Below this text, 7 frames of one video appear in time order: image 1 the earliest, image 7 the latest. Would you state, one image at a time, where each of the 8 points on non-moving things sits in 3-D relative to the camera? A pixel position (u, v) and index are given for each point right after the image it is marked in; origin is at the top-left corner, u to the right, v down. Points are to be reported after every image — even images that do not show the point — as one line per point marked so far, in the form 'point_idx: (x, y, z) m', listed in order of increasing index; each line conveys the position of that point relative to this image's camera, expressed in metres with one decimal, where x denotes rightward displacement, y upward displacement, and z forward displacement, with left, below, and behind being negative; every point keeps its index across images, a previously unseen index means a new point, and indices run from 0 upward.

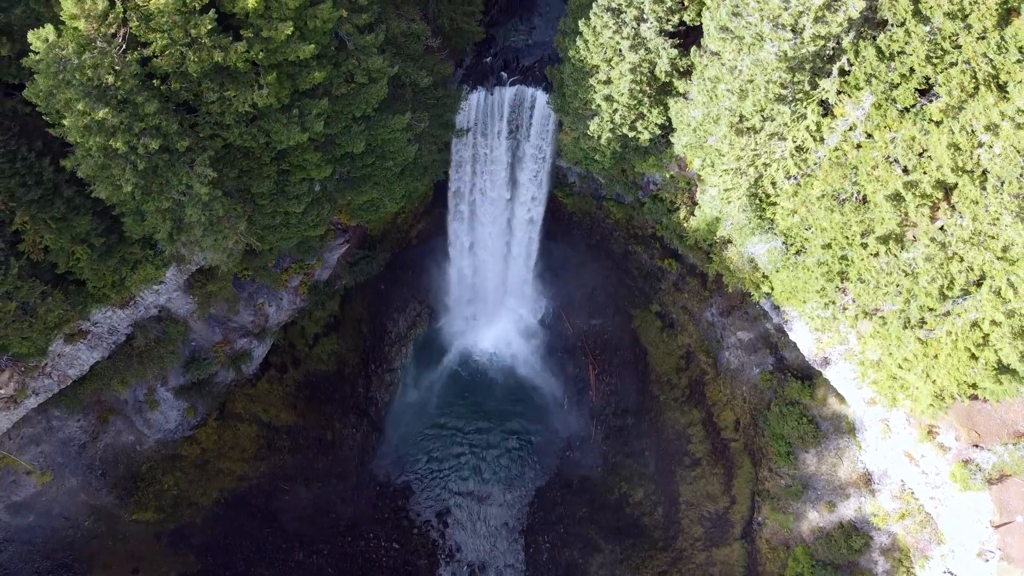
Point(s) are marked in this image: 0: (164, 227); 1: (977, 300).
0: (-10.6, +1.8, +16.3) m
1: (+12.5, -0.5, +14.8) m
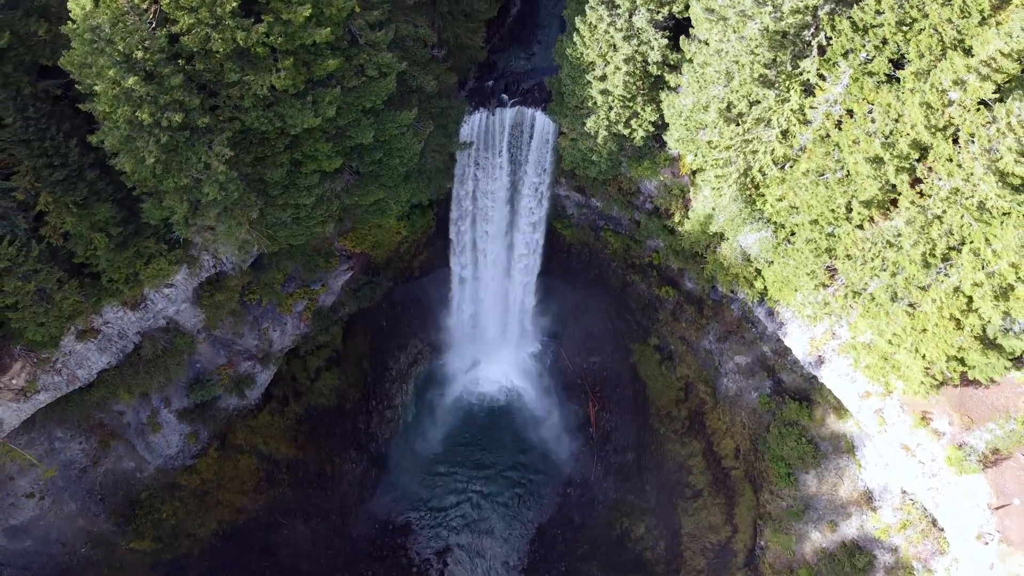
0: (-10.5, +2.5, +17.1) m
1: (+12.6, +0.6, +15.5) m
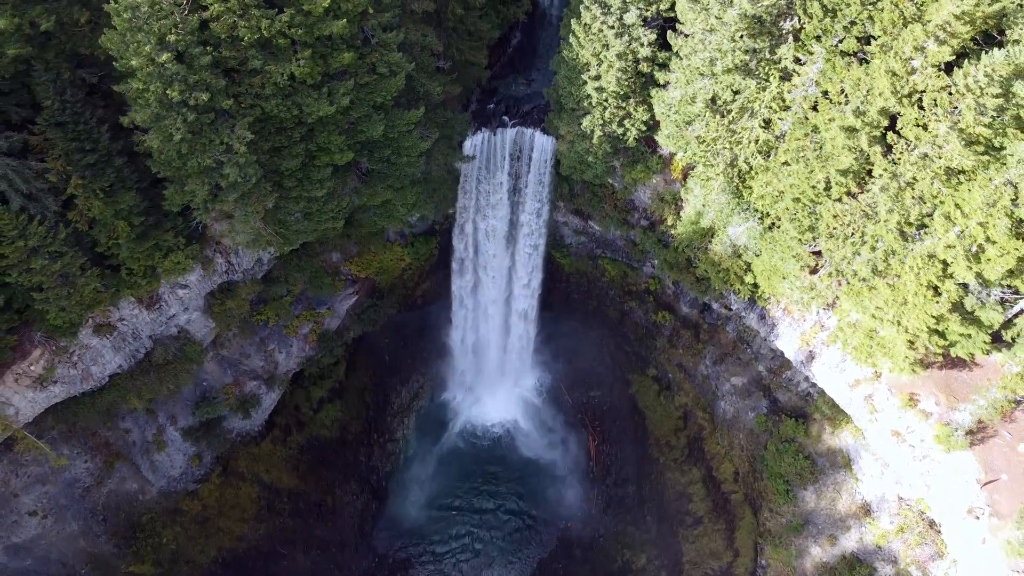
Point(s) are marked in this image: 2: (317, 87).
0: (-10.5, +3.3, +18.2) m
1: (+12.6, +1.7, +16.4) m
2: (-6.9, +7.2, +19.3) m
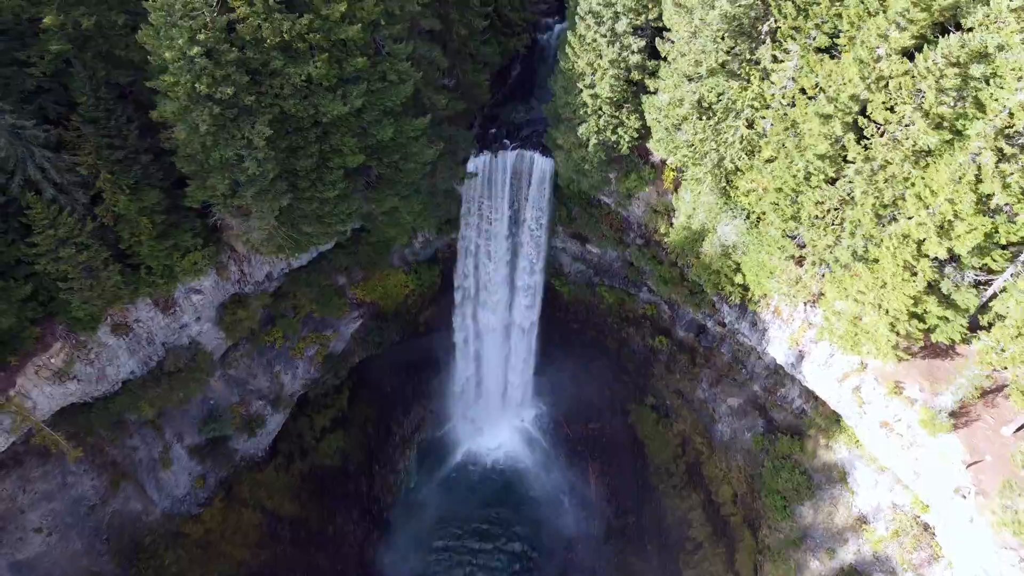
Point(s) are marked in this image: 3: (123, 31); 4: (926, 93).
0: (-10.5, +3.8, +19.4) m
1: (+12.6, +2.5, +17.4) m
2: (-7.0, +7.7, +20.7) m
3: (-13.4, +9.0, +18.4) m
4: (+12.0, +5.8, +15.4) m
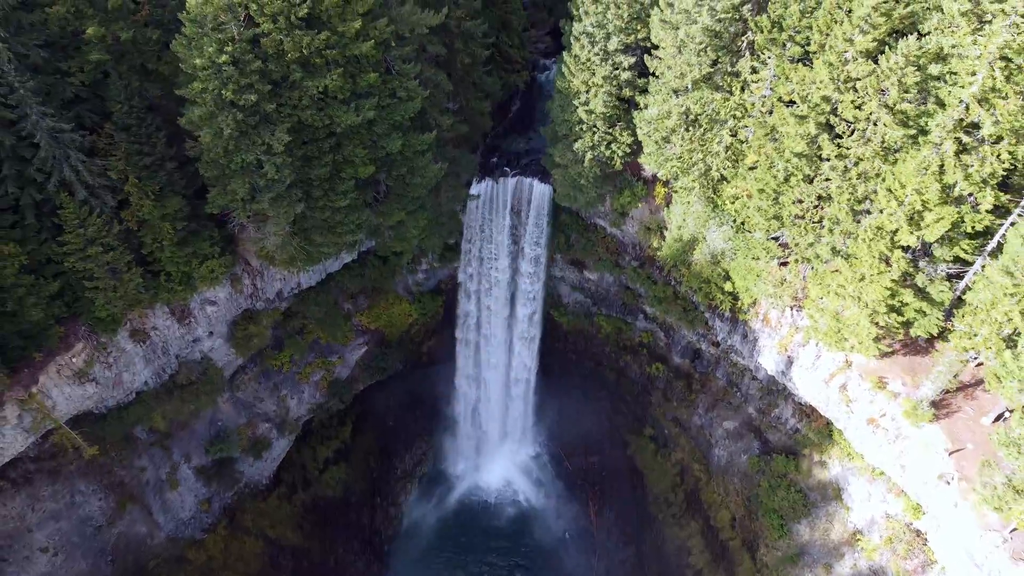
0: (-10.4, +3.9, +20.7) m
1: (+12.7, +2.9, +18.6) m
2: (-6.9, +7.7, +22.3) m
3: (-13.4, +9.1, +20.1) m
4: (+12.0, +6.3, +16.8) m
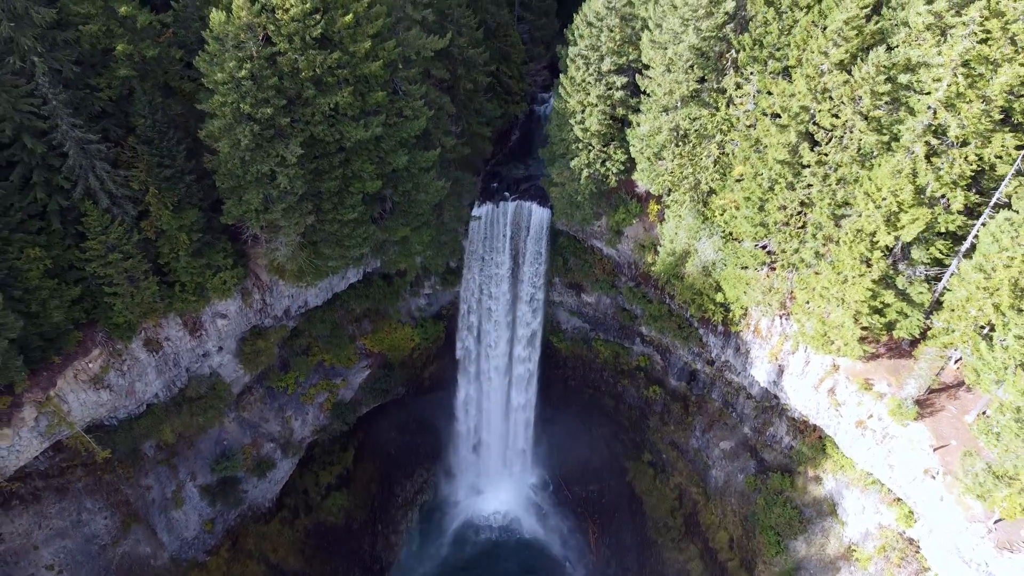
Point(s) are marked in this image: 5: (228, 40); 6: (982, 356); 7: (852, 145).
0: (-10.5, +3.7, +21.8) m
1: (+12.7, +2.9, +19.6) m
2: (-7.0, +7.4, +23.5) m
3: (-13.4, +8.9, +21.4) m
4: (+12.0, +6.4, +18.0) m
5: (-10.3, +8.8, +19.2) m
6: (+16.0, -2.3, +18.1) m
7: (+12.1, +5.0, +18.9) m
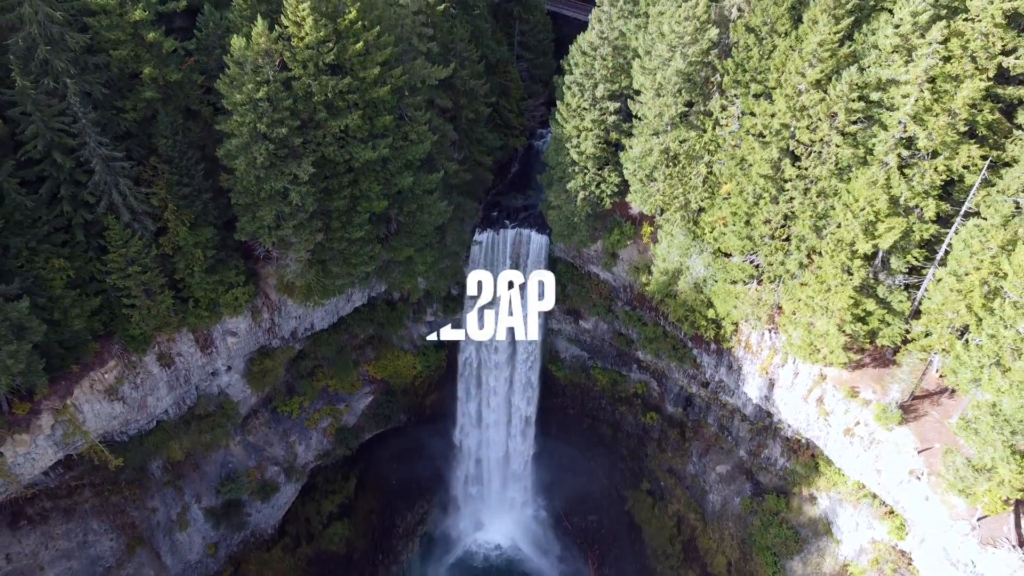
0: (-10.5, +3.3, +22.8) m
1: (+12.6, +2.5, +20.6) m
2: (-7.0, +6.8, +24.8) m
3: (-13.4, +8.5, +22.8) m
4: (+12.0, +6.1, +19.3) m
5: (-10.3, +8.4, +20.6) m
6: (+16.0, -2.5, +18.9) m
7: (+12.1, +4.6, +20.1) m
